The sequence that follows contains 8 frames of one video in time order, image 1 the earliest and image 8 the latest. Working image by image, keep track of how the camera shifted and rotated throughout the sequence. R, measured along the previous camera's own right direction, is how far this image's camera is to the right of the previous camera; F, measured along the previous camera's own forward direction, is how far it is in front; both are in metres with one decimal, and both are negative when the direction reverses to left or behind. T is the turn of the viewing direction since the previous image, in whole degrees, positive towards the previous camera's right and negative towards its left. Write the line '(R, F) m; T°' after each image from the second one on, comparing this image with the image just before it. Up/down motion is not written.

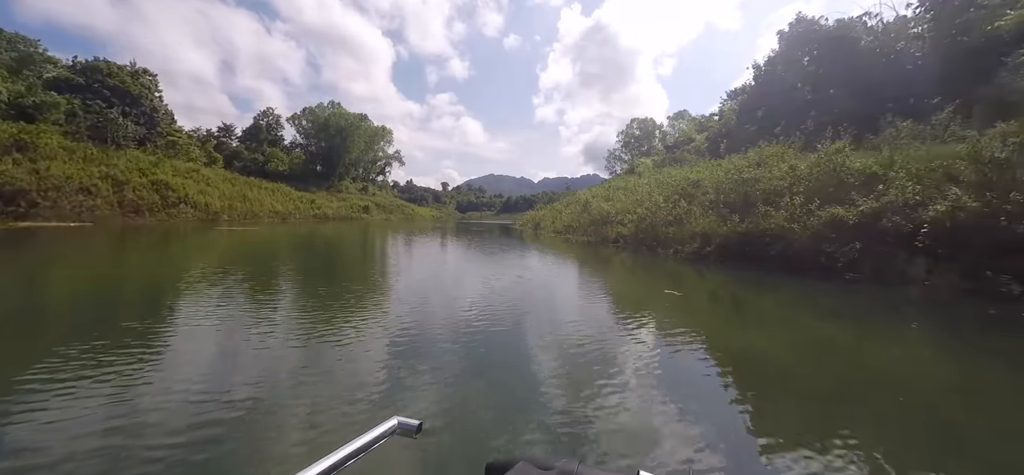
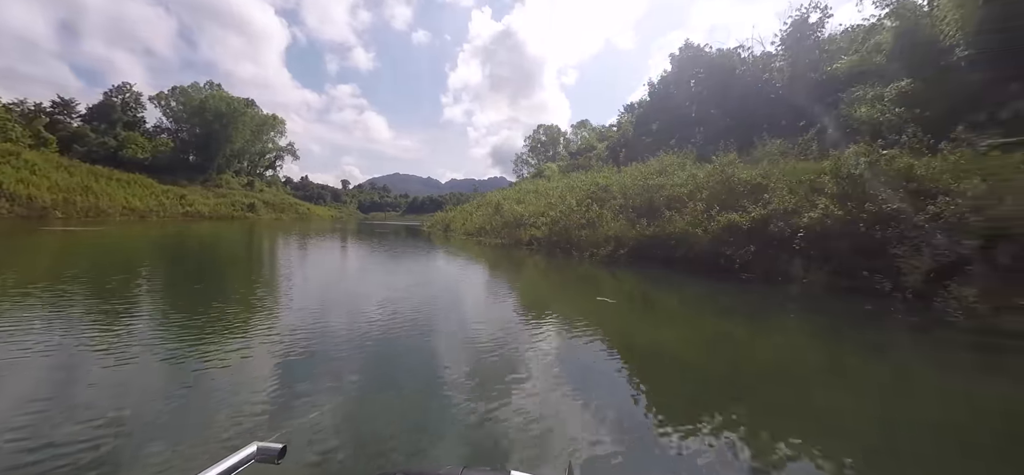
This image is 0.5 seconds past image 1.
(-0.6, +0.5) m; +13°
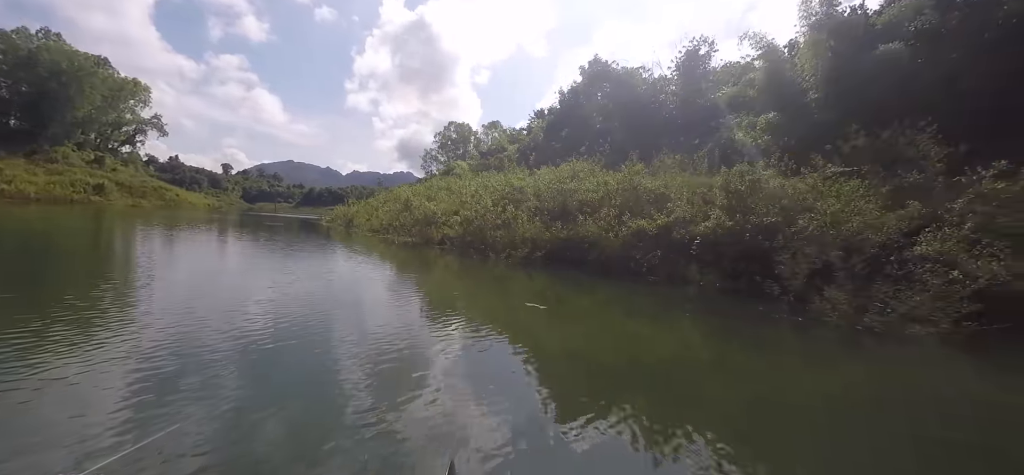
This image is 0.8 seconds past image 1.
(-0.5, +0.3) m; +13°
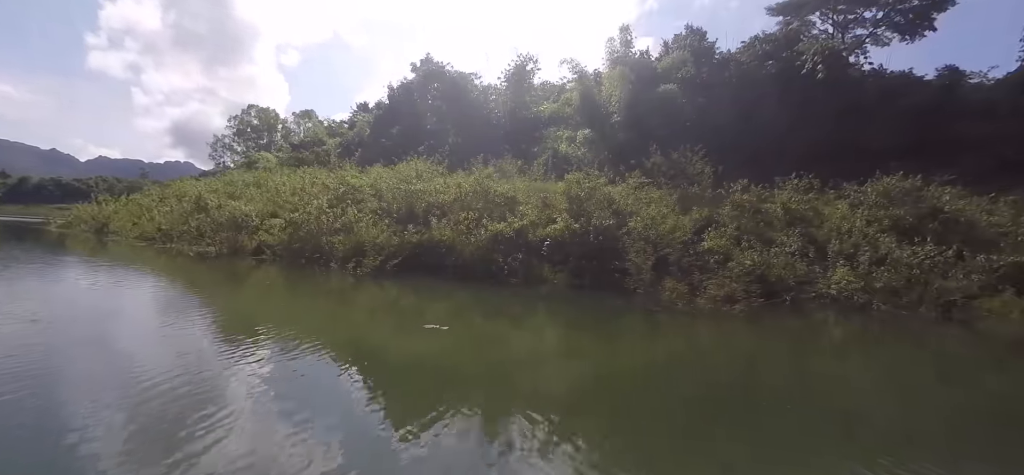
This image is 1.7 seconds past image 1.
(-1.4, +0.7) m; +25°
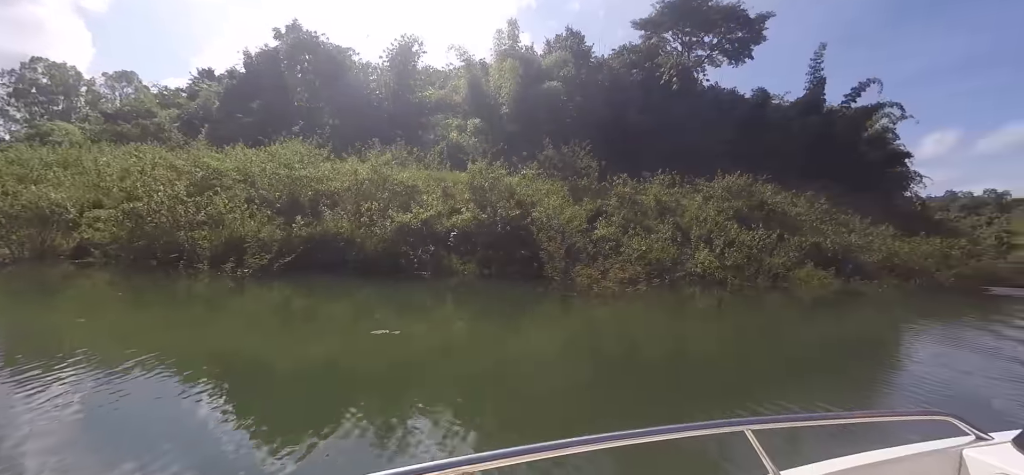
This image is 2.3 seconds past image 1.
(-1.2, +0.3) m; +18°
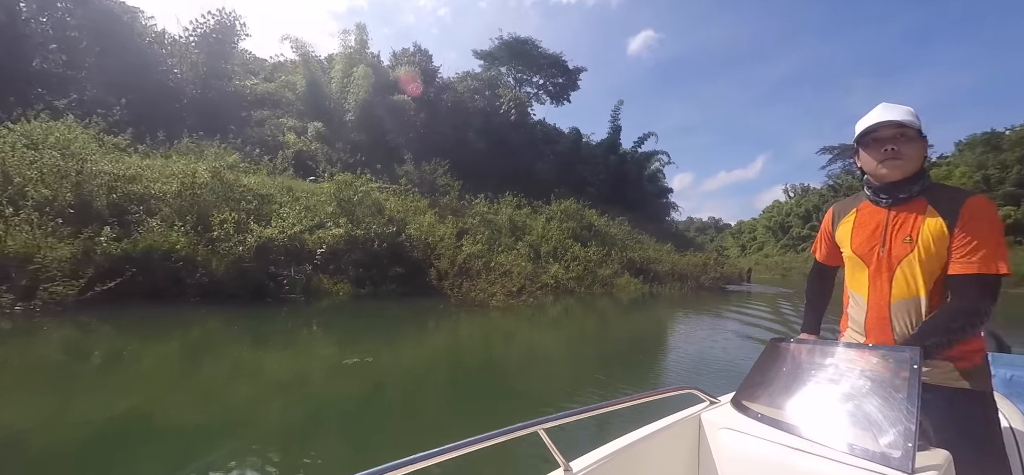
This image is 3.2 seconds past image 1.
(-1.9, +0.1) m; +25°
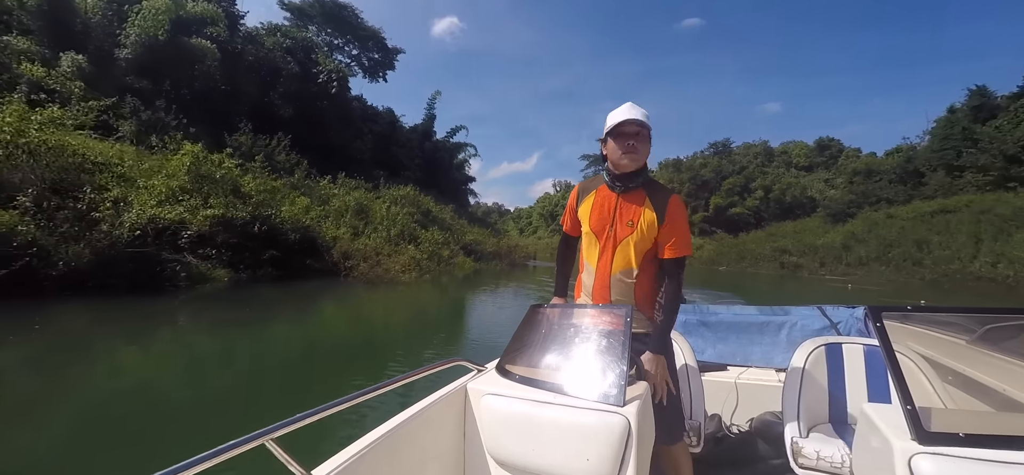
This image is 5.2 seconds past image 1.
(-3.3, -1.3) m; +29°
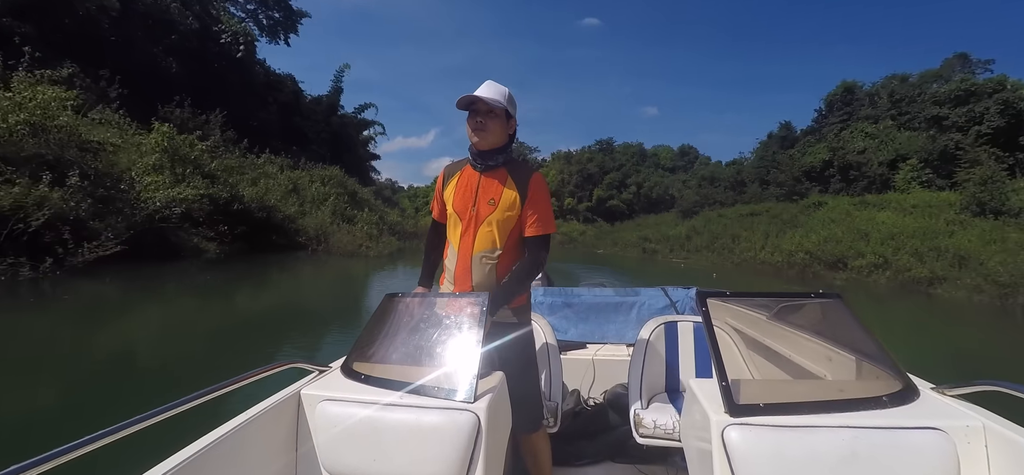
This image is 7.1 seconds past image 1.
(-1.9, -3.3) m; +15°
